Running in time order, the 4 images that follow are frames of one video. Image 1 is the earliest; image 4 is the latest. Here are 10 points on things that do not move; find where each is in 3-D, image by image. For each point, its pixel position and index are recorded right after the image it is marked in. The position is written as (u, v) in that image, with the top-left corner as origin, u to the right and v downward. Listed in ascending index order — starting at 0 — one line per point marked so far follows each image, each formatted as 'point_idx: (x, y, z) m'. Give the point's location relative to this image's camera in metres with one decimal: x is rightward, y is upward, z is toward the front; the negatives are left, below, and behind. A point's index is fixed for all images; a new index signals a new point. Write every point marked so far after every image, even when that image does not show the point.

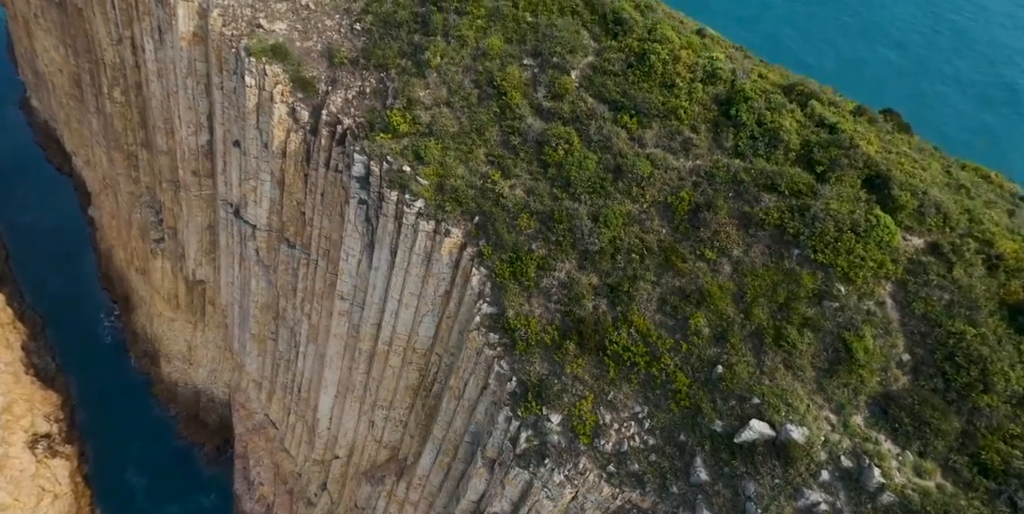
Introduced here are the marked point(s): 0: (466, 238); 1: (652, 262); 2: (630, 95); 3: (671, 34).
0: (-1.4, +0.7, +18.7) m
1: (+3.5, -0.1, +16.1) m
2: (+3.2, +4.4, +17.9) m
3: (+4.7, +6.4, +18.8) m
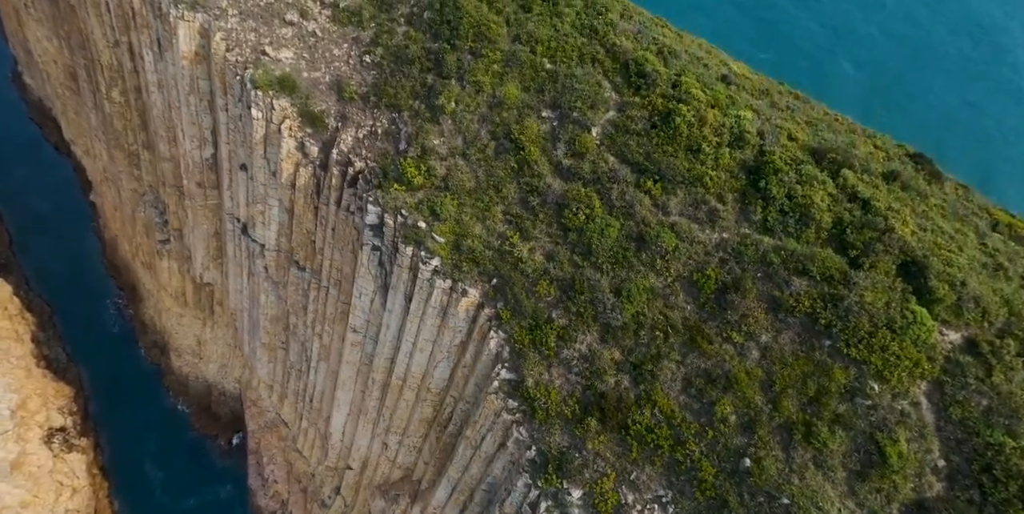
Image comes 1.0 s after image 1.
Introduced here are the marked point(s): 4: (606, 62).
0: (-0.8, -1.1, +18.3) m
1: (+4.0, -2.0, +15.7) m
2: (+3.7, +2.6, +17.2) m
3: (+5.2, +4.6, +18.1) m
4: (+2.8, +5.7, +19.0) m
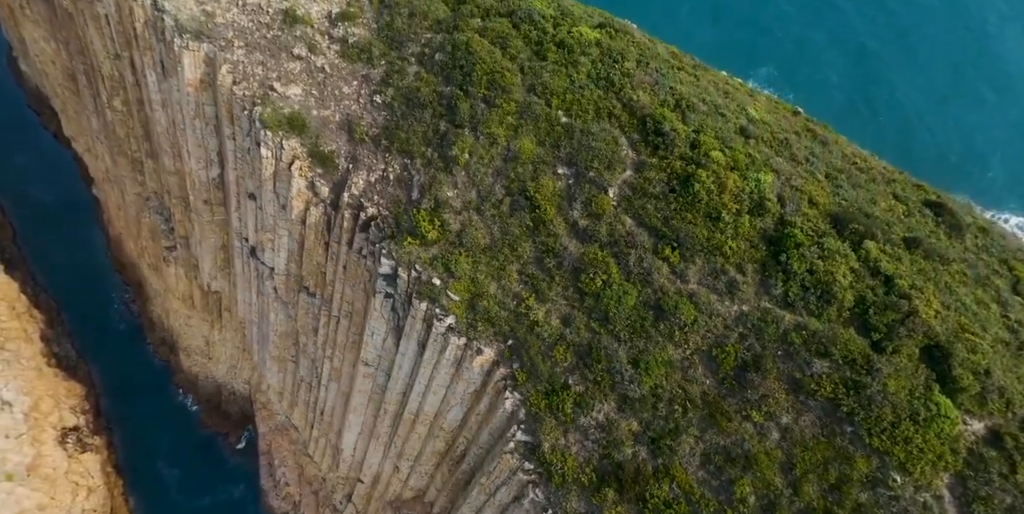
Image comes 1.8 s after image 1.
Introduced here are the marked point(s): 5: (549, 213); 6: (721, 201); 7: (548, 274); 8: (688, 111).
0: (-0.4, -2.8, +18.2) m
1: (+4.4, -3.8, +15.6) m
2: (+4.2, +0.8, +17.0) m
3: (+5.6, +2.9, +17.7) m
4: (+3.2, +4.0, +18.7) m
5: (+1.0, +1.2, +18.2) m
6: (+5.4, +1.5, +16.8) m
7: (+1.0, -0.4, +18.0) m
8: (+5.1, +4.2, +18.8) m
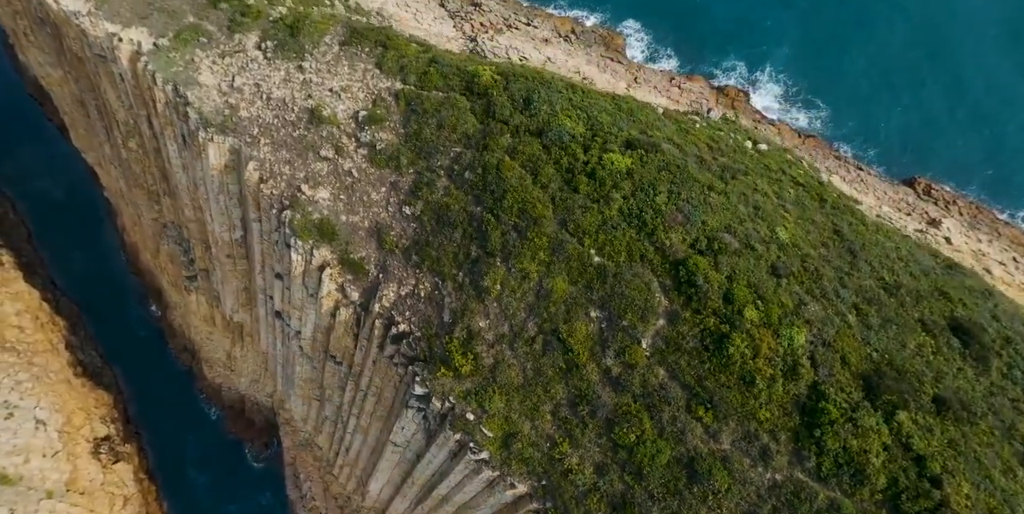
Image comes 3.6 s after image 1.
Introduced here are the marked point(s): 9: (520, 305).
0: (+0.6, -7.0, +18.8) m
1: (+5.4, -8.1, +16.2) m
2: (+5.1, -3.4, +17.2) m
3: (+6.6, -1.3, +17.9) m
4: (+4.1, -0.1, +18.7) m
5: (+2.0, -2.9, +18.5) m
6: (+6.4, -2.8, +17.0) m
7: (+2.0, -4.6, +18.4) m
8: (+6.1, +0.1, +18.9) m
9: (+0.2, -1.5, +19.7) m
